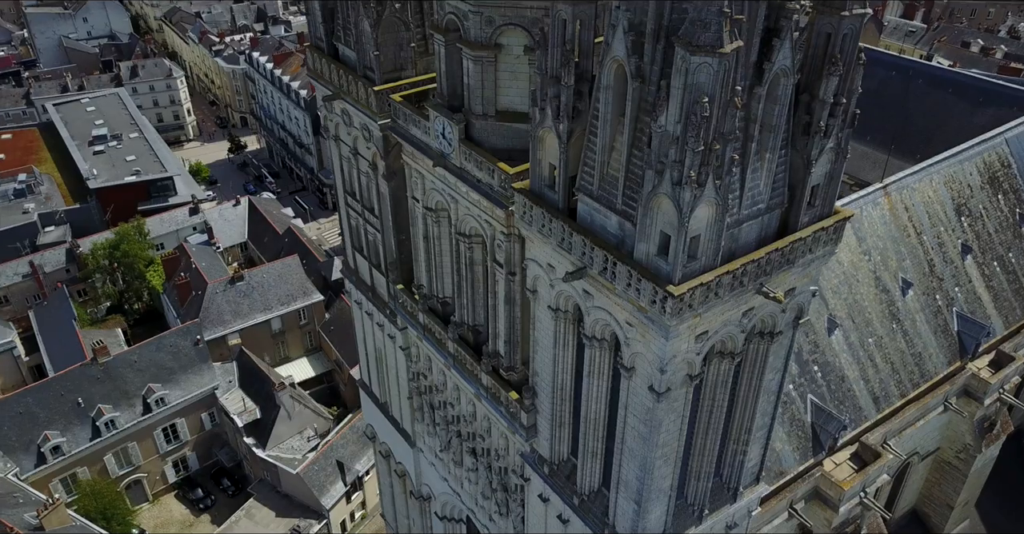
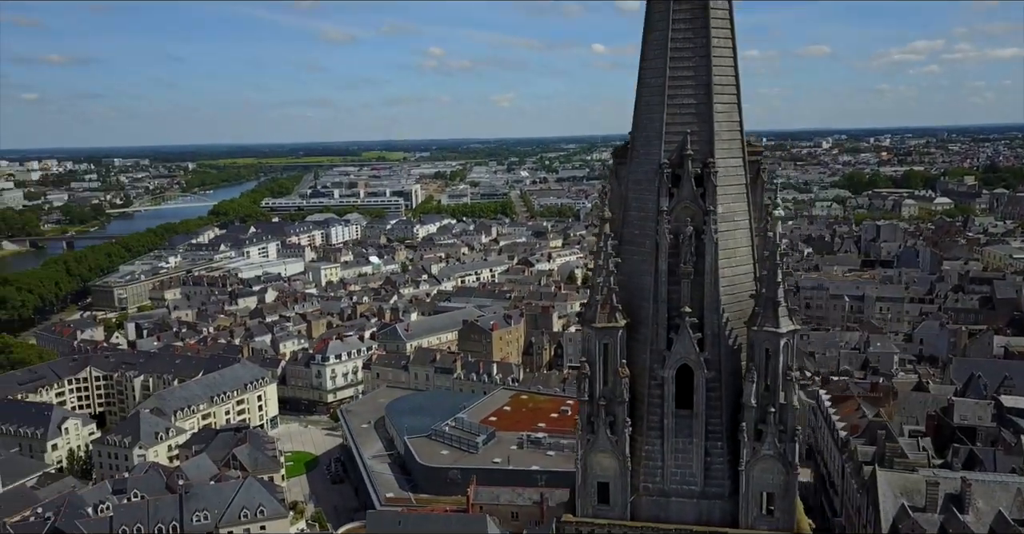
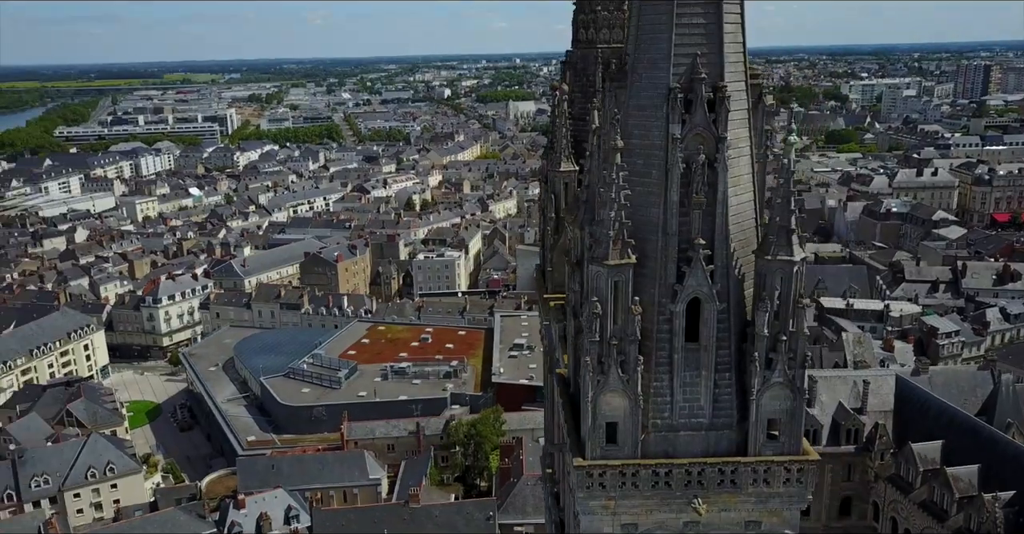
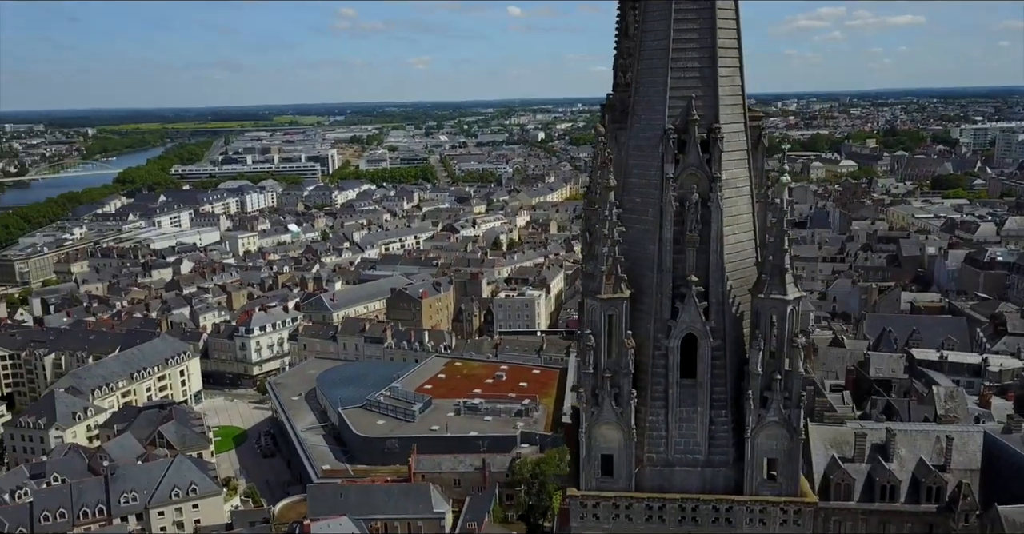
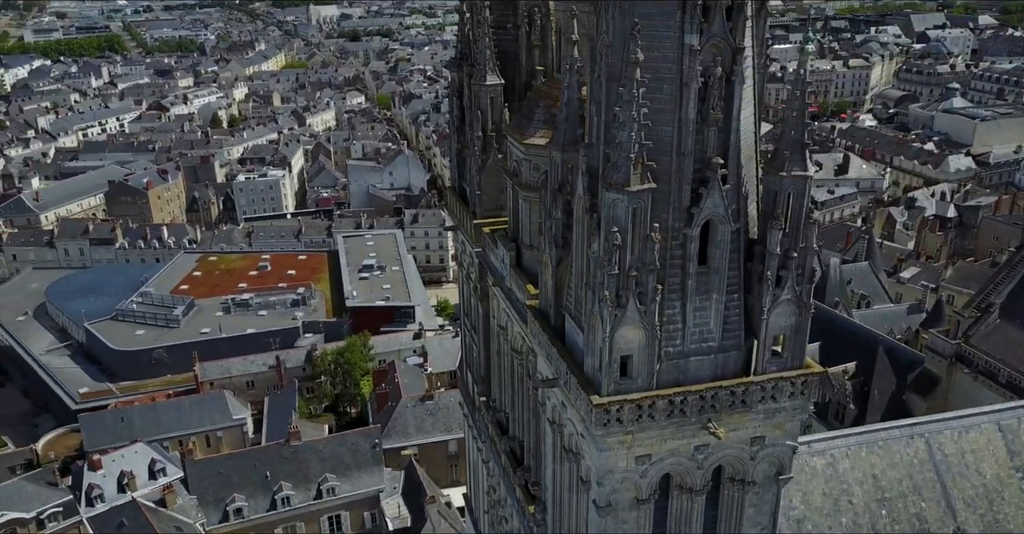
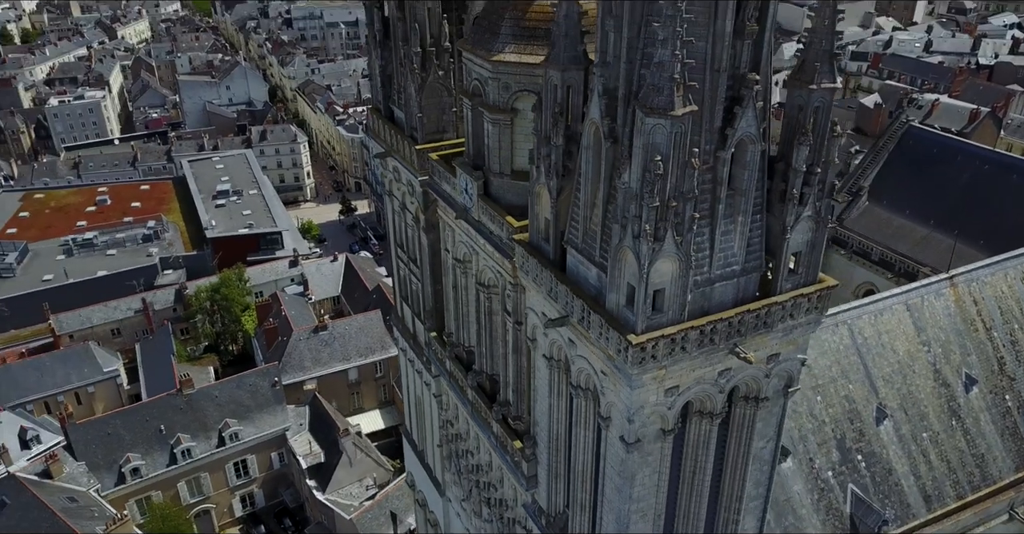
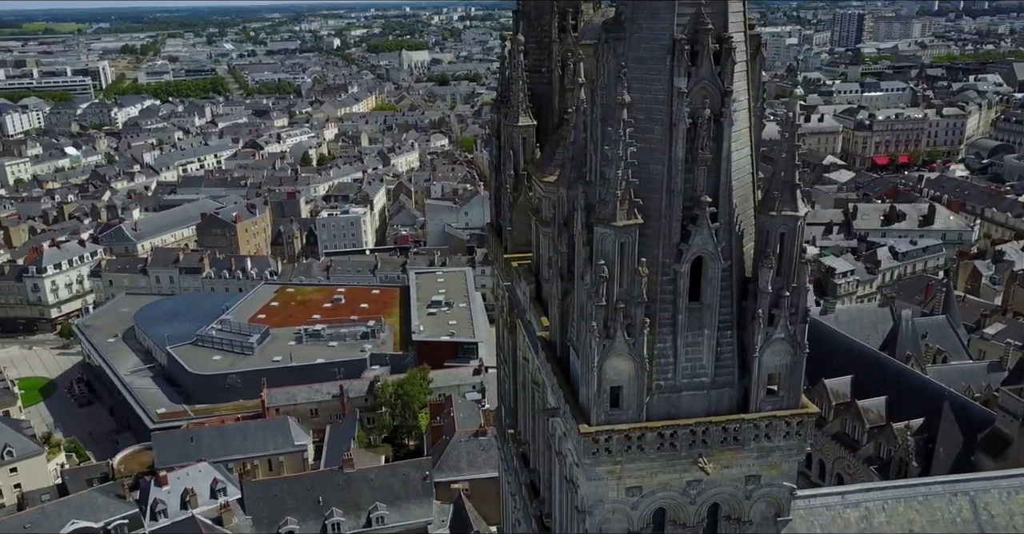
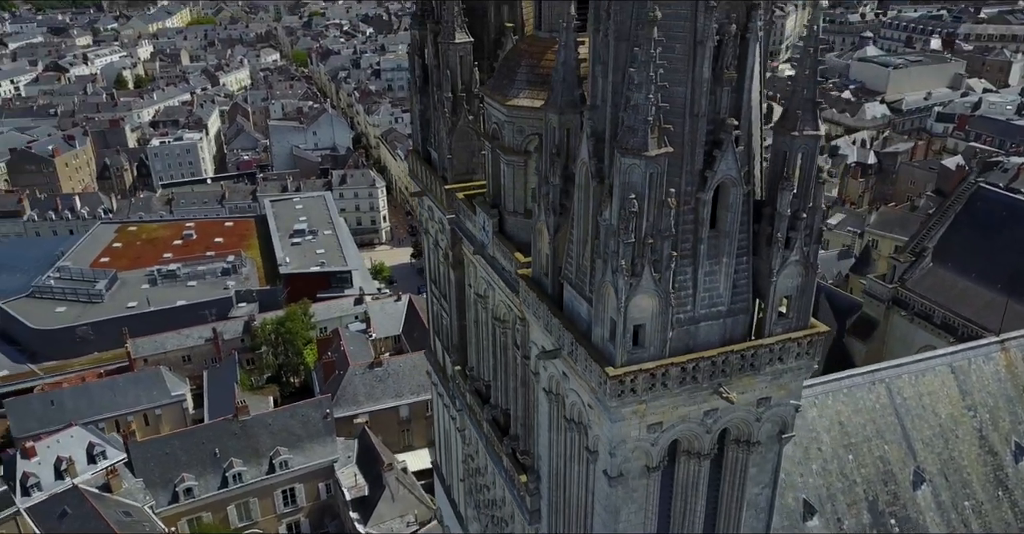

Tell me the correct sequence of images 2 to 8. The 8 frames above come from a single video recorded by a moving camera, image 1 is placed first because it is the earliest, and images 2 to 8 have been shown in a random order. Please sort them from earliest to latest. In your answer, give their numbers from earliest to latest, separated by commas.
6, 8, 5, 7, 3, 4, 2
